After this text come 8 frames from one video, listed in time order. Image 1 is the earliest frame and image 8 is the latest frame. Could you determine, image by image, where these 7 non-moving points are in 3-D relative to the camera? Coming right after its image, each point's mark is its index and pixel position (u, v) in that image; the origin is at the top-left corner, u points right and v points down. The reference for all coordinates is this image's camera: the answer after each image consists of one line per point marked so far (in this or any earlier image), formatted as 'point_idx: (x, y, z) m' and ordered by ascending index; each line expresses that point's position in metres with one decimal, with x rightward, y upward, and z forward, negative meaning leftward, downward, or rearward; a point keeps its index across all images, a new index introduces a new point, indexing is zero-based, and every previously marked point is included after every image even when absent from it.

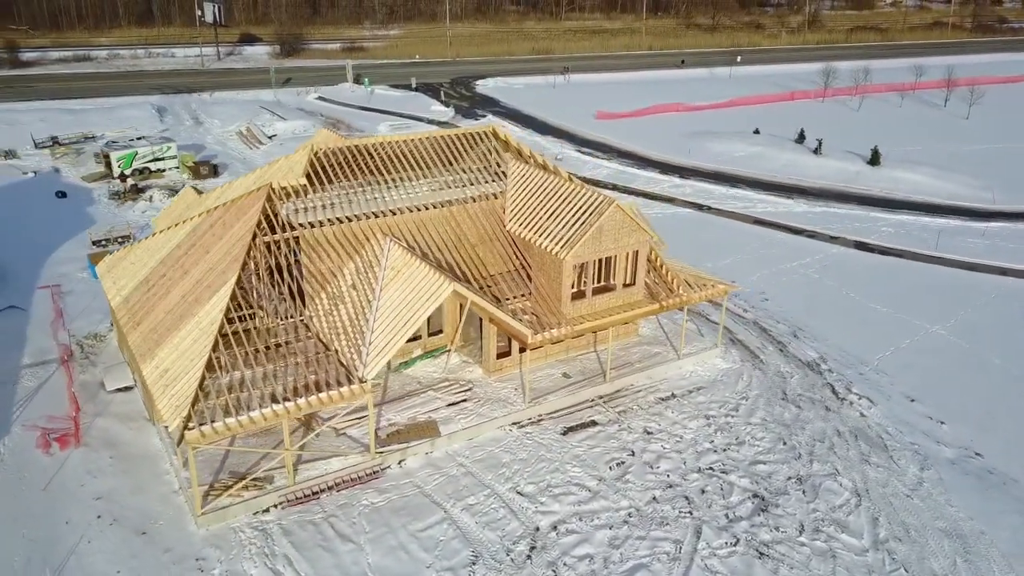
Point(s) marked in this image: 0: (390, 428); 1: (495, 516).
0: (-3.0, -3.4, +19.4) m
1: (-0.4, -4.9, +17.1) m
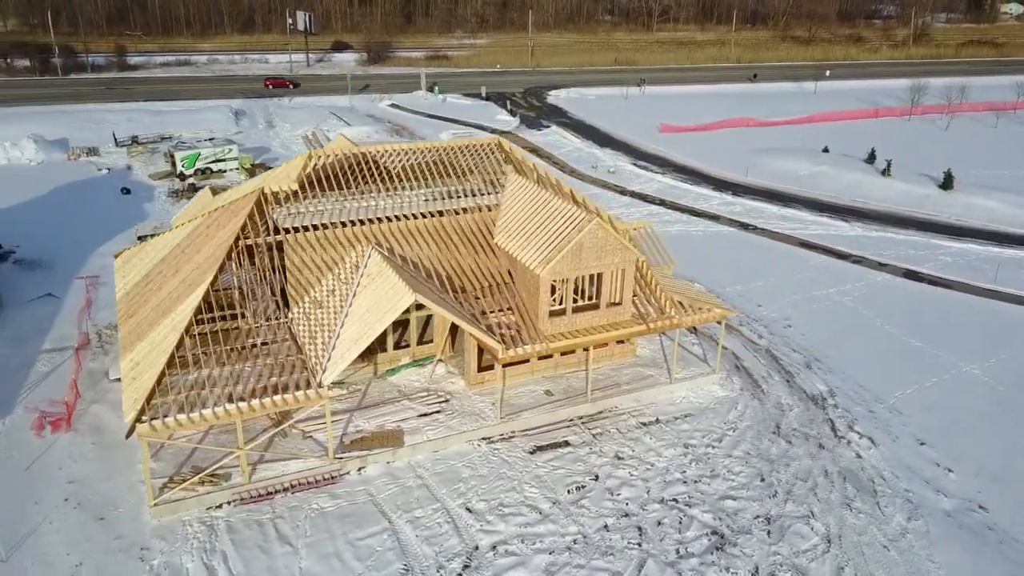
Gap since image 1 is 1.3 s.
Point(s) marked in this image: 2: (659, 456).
0: (-3.9, -3.6, +19.5) m
1: (-1.6, -5.2, +16.9) m
2: (+3.7, -4.2, +19.8) m
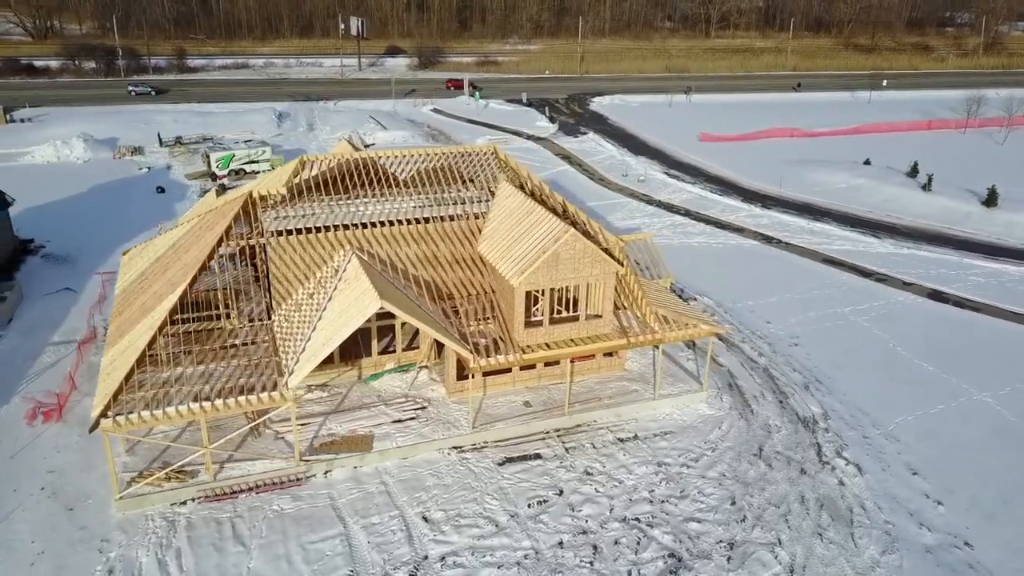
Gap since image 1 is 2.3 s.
0: (-4.6, -3.7, +19.7) m
1: (-2.6, -5.4, +16.9) m
2: (+2.9, -4.5, +19.4) m
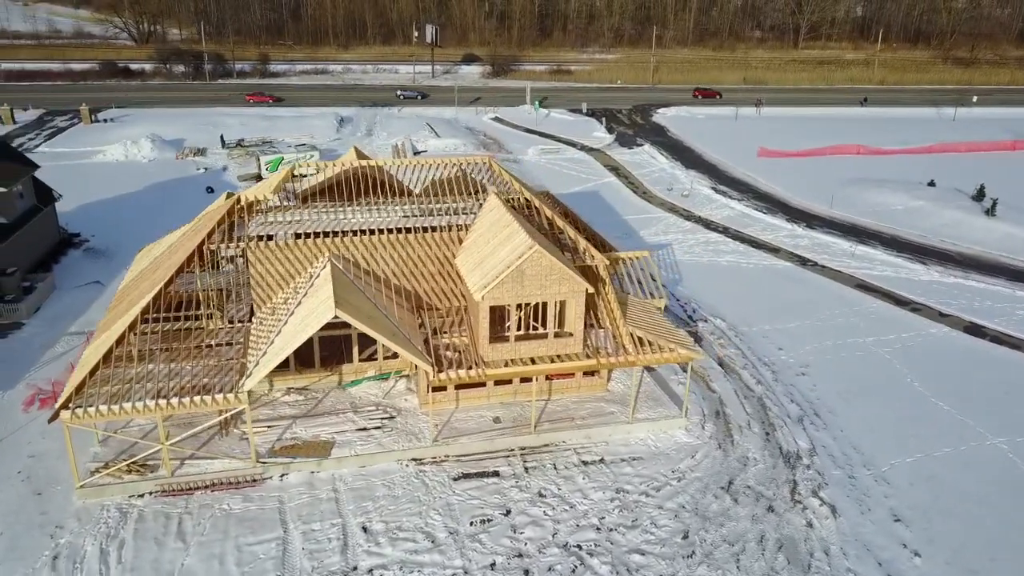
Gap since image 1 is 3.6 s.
0: (-5.7, -3.9, +20.0) m
1: (-4.1, -5.6, +17.1) m
2: (+1.7, -5.0, +18.9) m
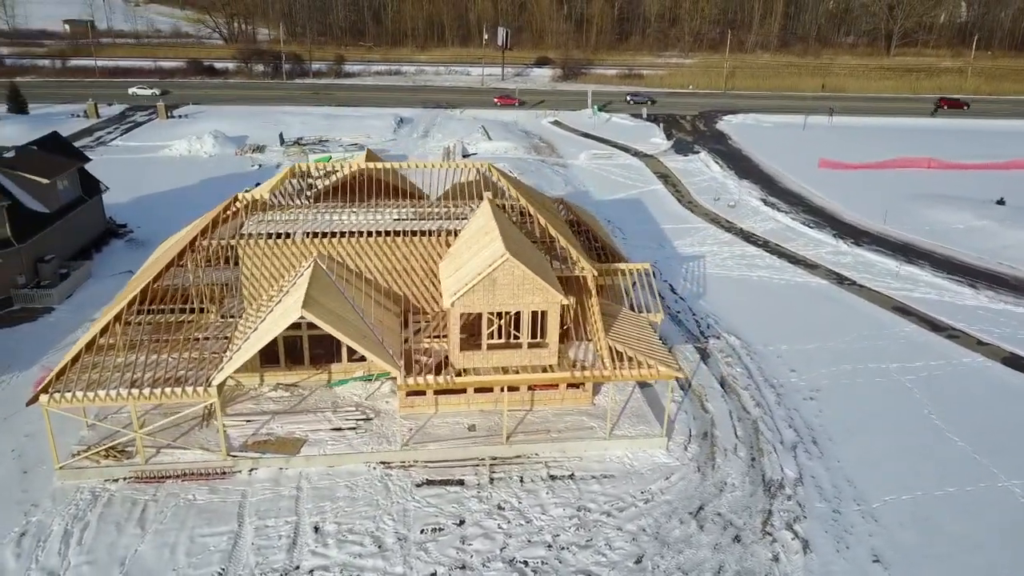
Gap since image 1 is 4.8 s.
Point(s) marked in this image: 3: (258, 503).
0: (-6.4, -3.8, +20.5) m
1: (-5.2, -5.6, +17.3) m
2: (+0.7, -5.3, +18.5) m
3: (-6.0, -5.0, +18.6) m
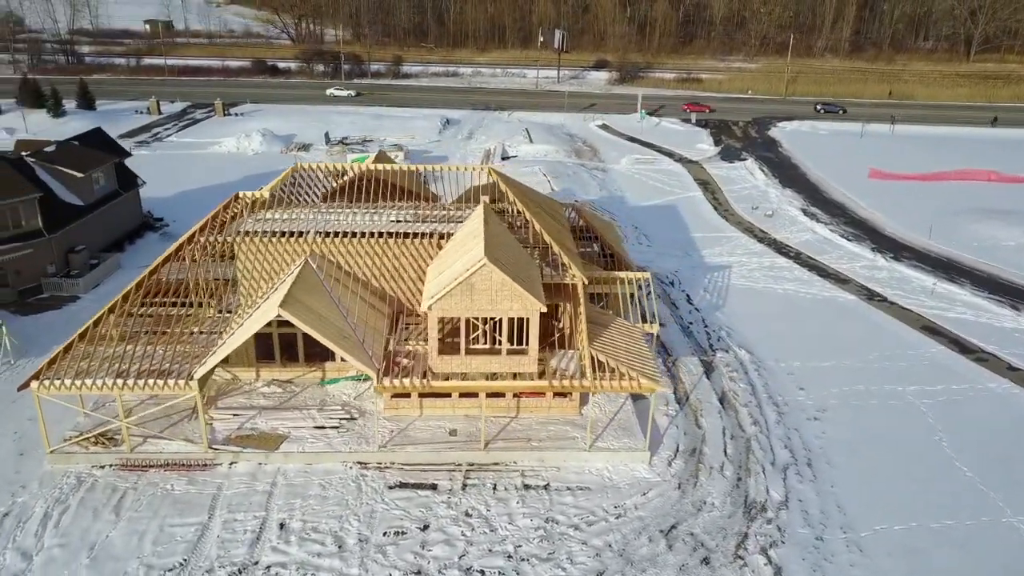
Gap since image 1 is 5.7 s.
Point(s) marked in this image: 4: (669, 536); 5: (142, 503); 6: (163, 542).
0: (-7.0, -3.8, +20.8) m
1: (-6.1, -5.5, +17.6) m
2: (-0.1, -5.4, +18.3) m
3: (-6.7, -5.0, +18.9) m
4: (+3.6, -5.7, +18.2) m
5: (-8.7, -5.0, +18.6) m
6: (-7.6, -5.6, +17.3) m
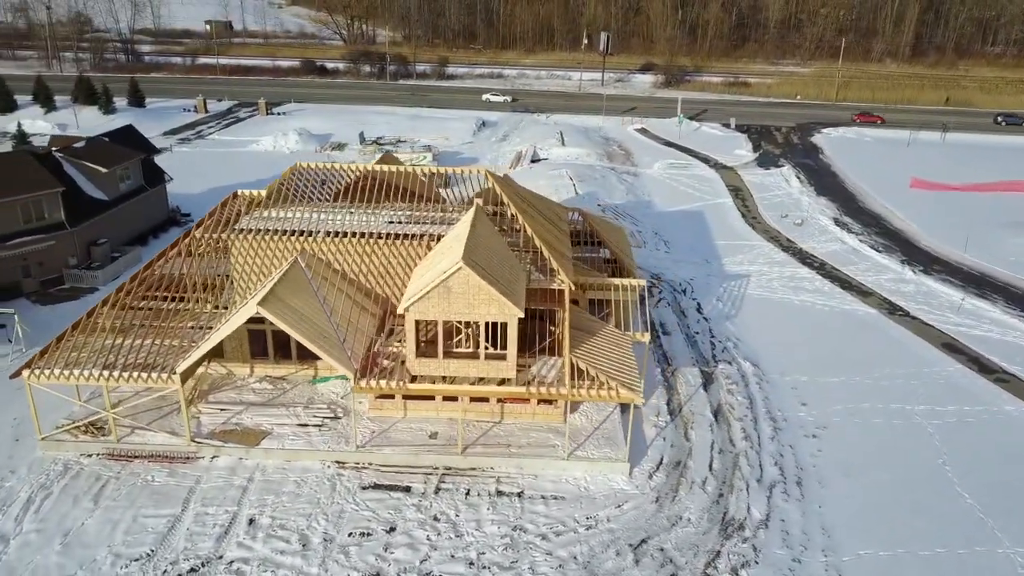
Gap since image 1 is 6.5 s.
0: (-7.5, -3.7, +21.1) m
1: (-6.9, -5.4, +17.8) m
2: (-0.8, -5.5, +18.1) m
3: (-7.4, -4.9, +19.2) m
4: (+2.8, -5.9, +17.8) m
5: (-9.4, -4.9, +19.0) m
6: (-8.4, -5.5, +17.7) m
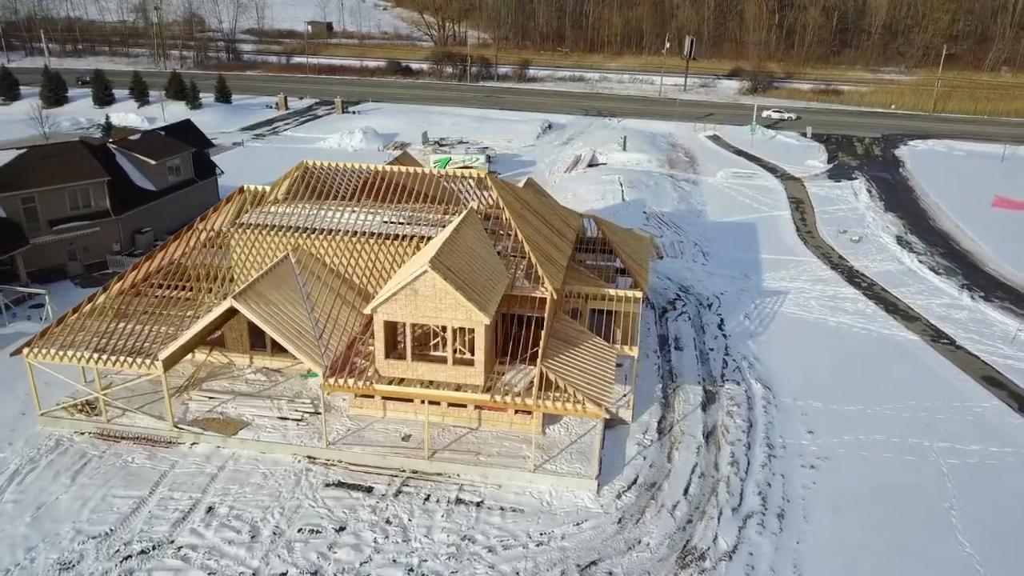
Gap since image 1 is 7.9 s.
0: (-8.2, -3.5, +21.7) m
1: (-8.0, -5.2, +18.4) m
2: (-2.0, -5.6, +18.0) m
3: (-8.3, -4.7, +19.8) m
4: (+1.6, -6.1, +17.2) m
5: (-10.3, -4.6, +19.8) m
6: (-9.6, -5.2, +18.4) m
